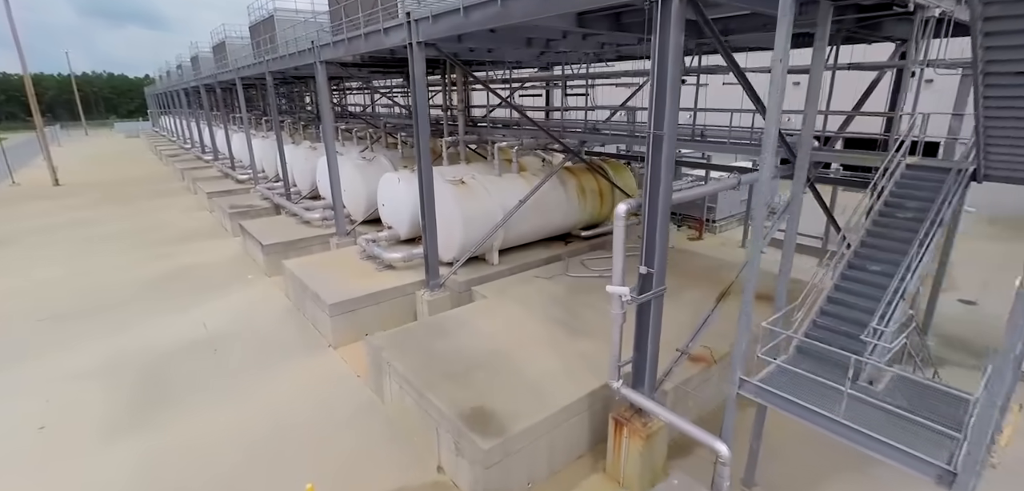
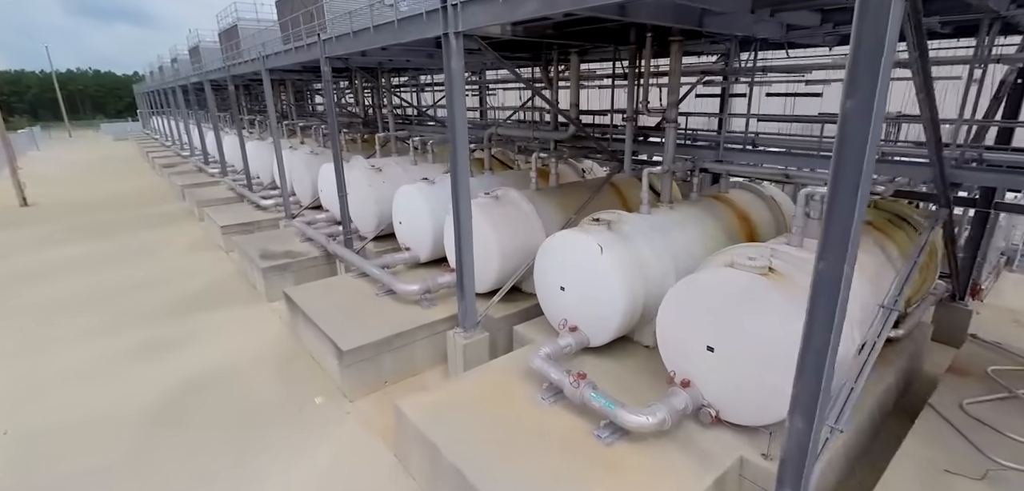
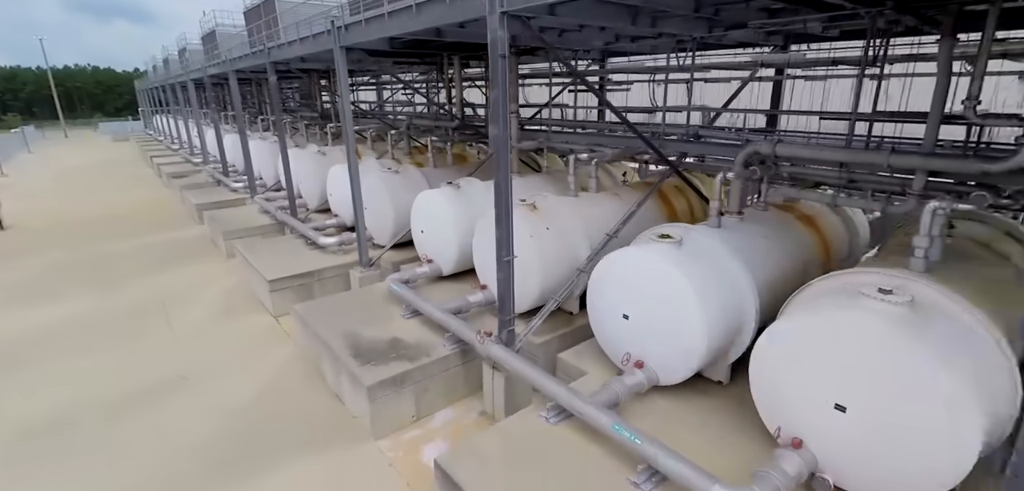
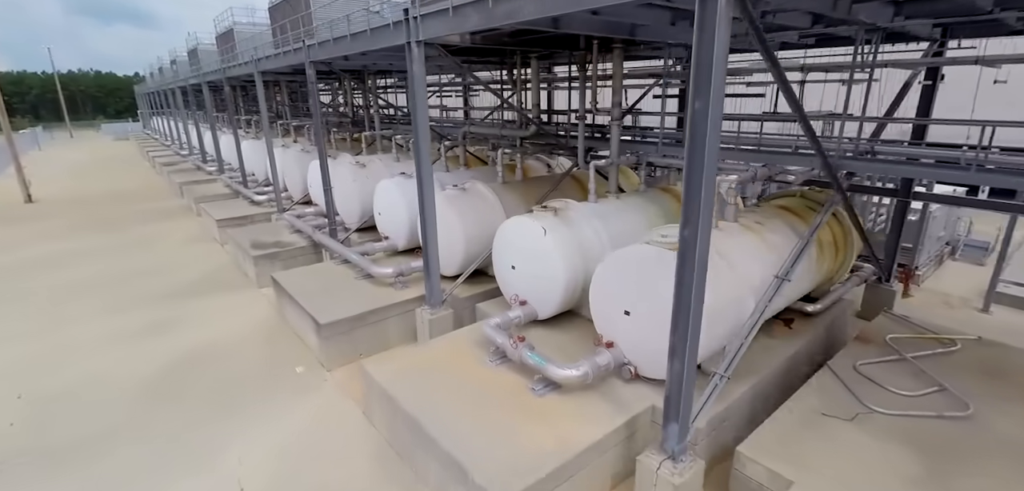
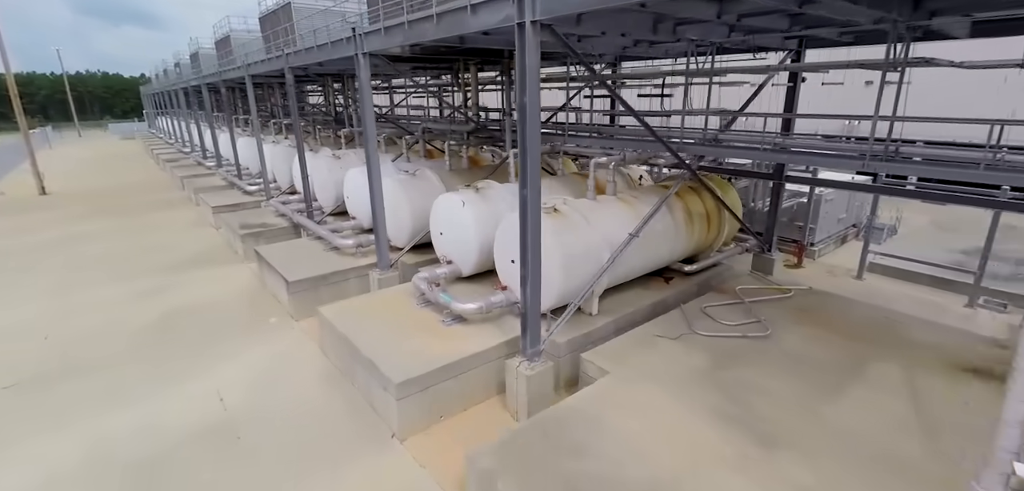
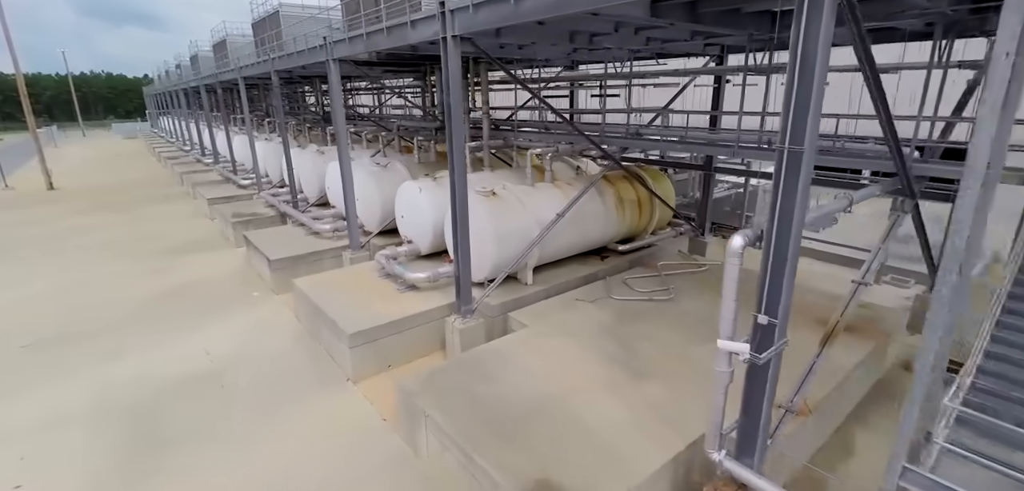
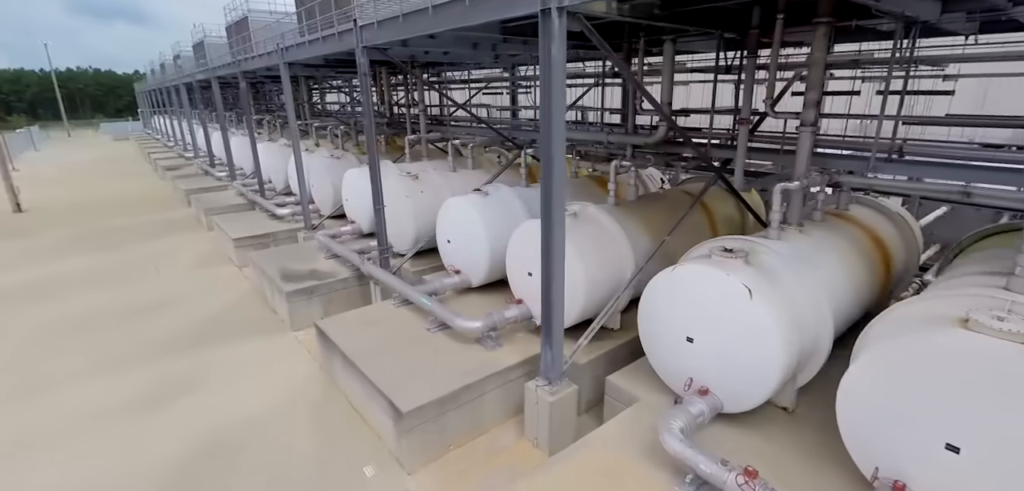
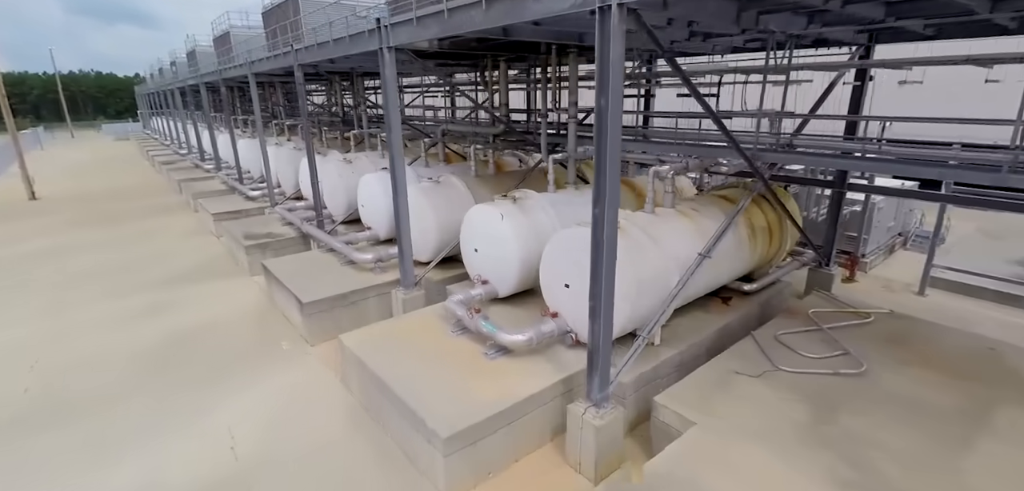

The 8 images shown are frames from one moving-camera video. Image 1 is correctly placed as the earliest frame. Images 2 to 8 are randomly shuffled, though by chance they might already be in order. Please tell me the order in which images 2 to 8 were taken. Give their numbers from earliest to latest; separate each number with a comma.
6, 5, 8, 4, 2, 7, 3
